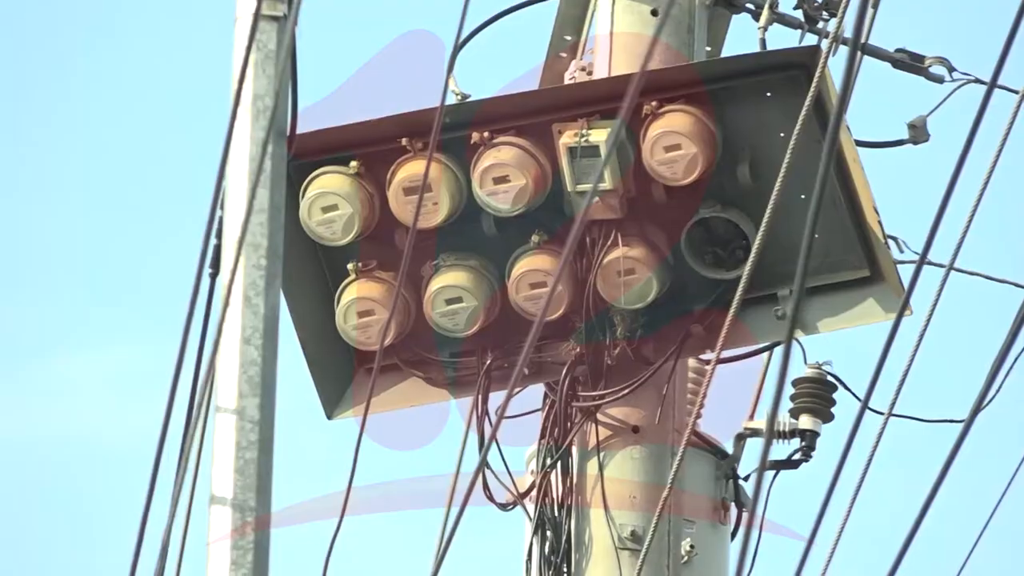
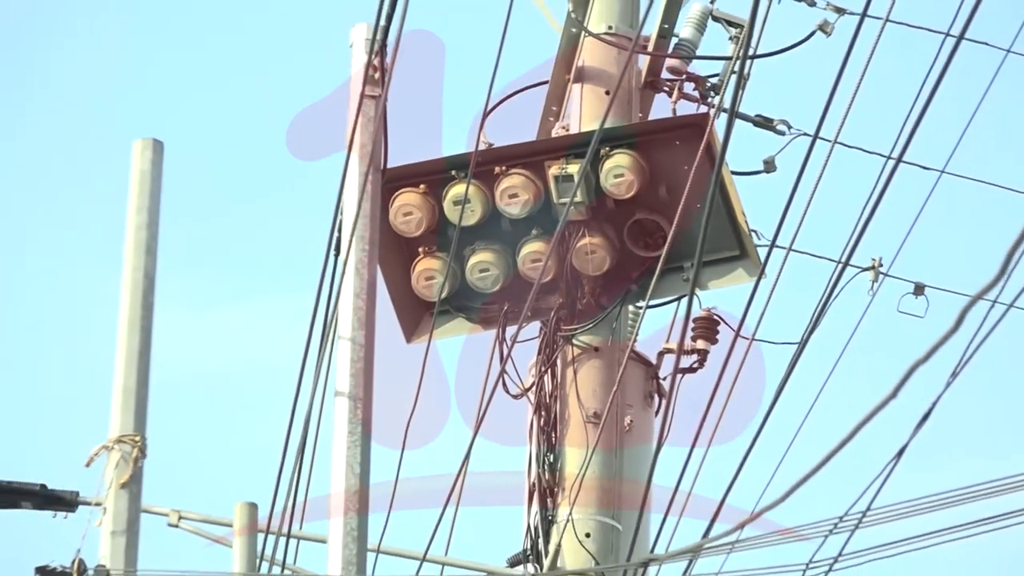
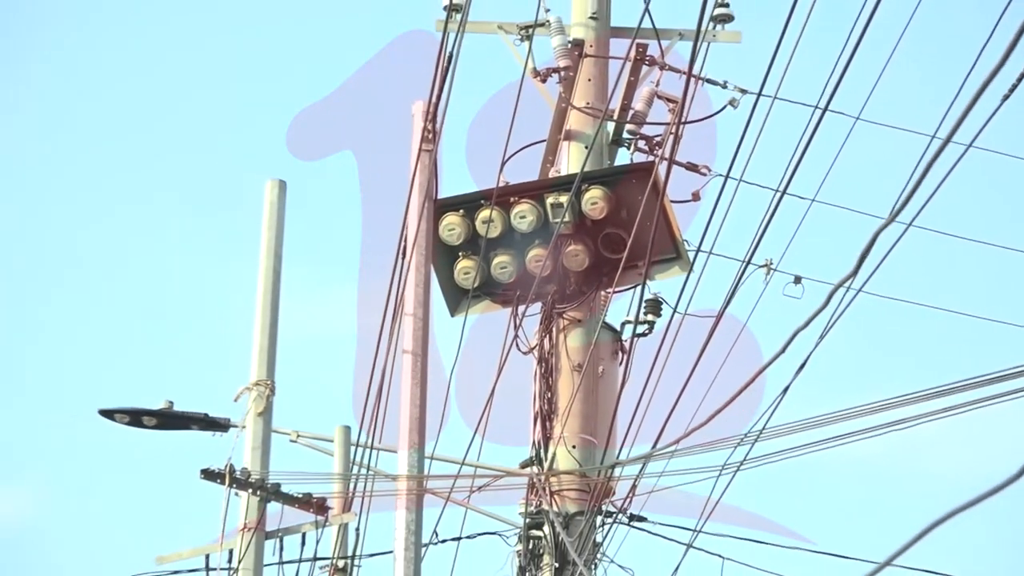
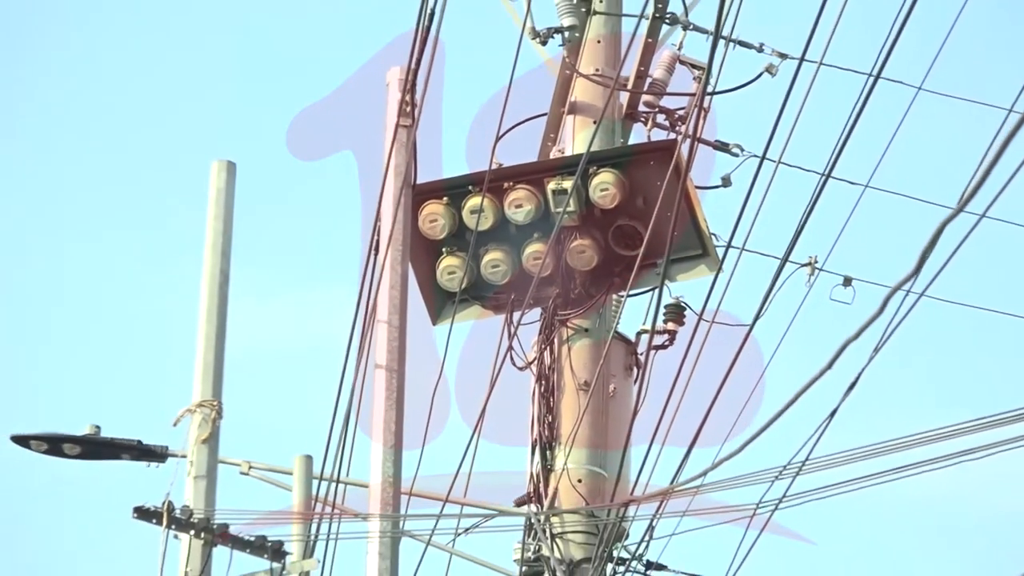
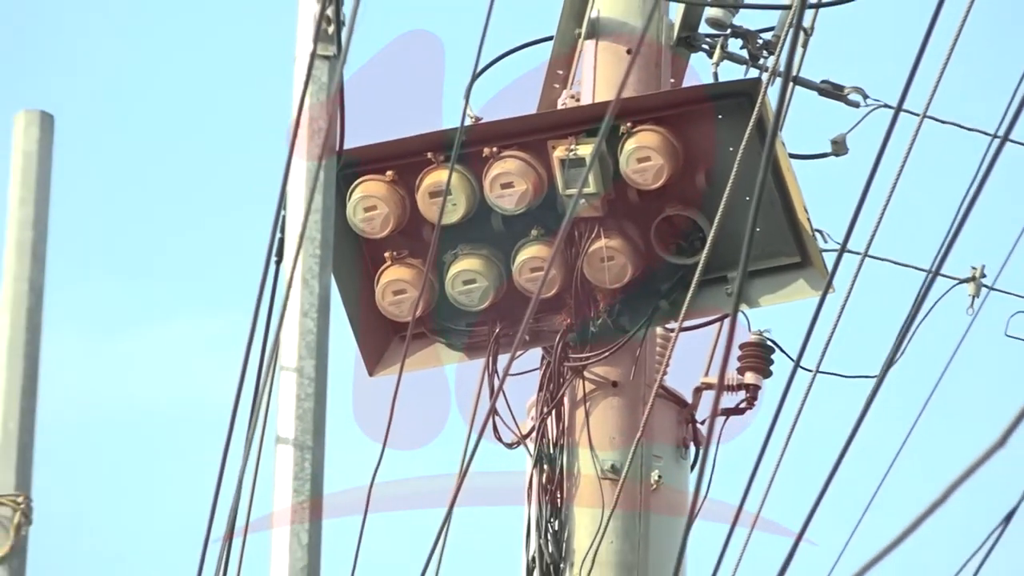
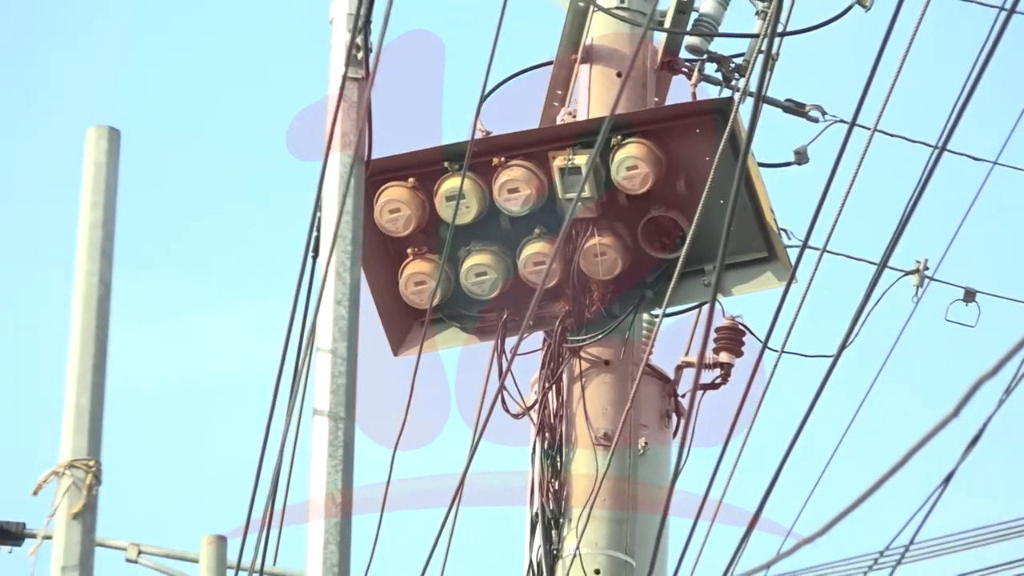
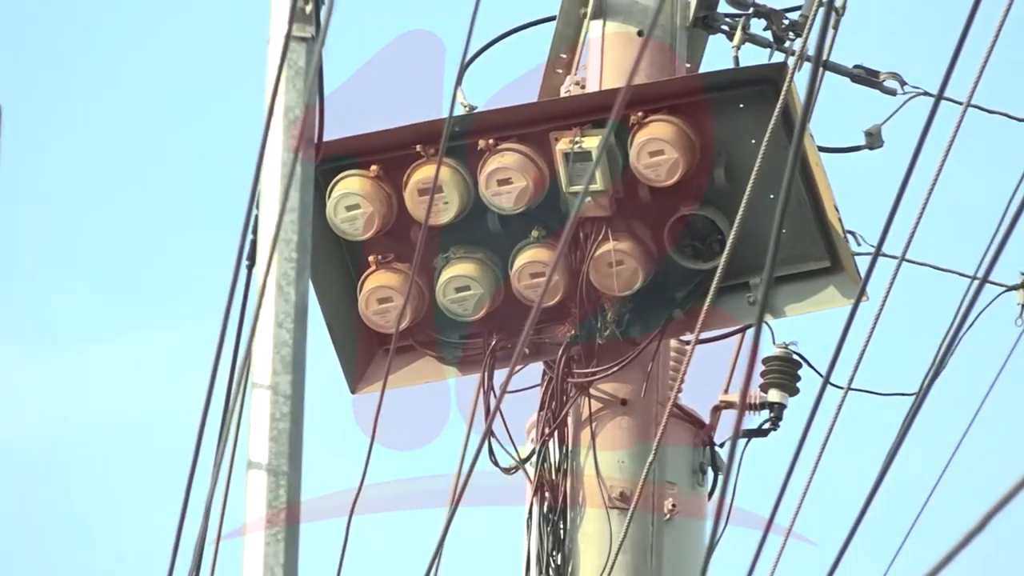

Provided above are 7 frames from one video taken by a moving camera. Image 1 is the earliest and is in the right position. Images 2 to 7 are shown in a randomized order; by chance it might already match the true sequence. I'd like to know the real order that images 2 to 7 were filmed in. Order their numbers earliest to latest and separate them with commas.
7, 5, 6, 2, 4, 3
